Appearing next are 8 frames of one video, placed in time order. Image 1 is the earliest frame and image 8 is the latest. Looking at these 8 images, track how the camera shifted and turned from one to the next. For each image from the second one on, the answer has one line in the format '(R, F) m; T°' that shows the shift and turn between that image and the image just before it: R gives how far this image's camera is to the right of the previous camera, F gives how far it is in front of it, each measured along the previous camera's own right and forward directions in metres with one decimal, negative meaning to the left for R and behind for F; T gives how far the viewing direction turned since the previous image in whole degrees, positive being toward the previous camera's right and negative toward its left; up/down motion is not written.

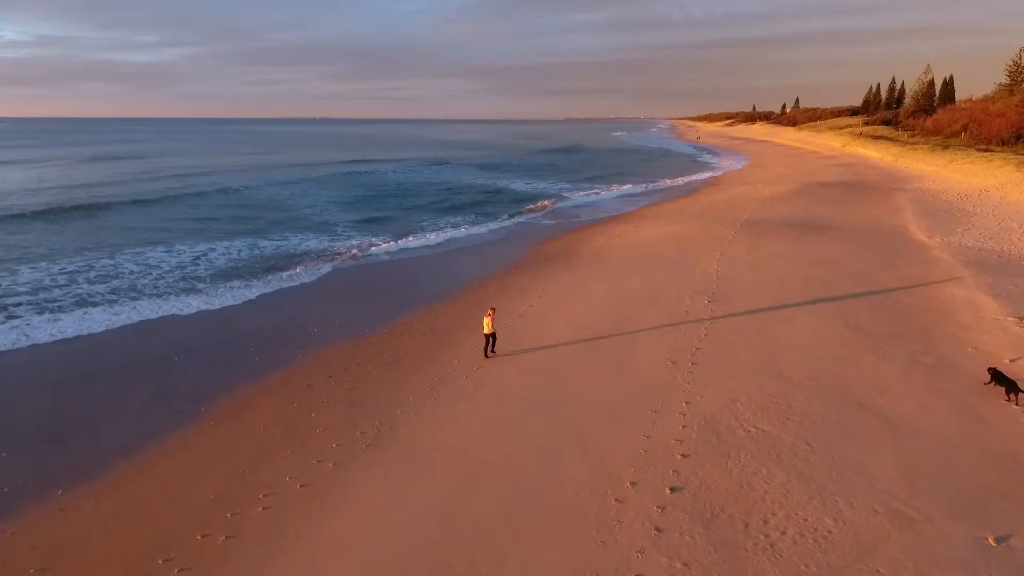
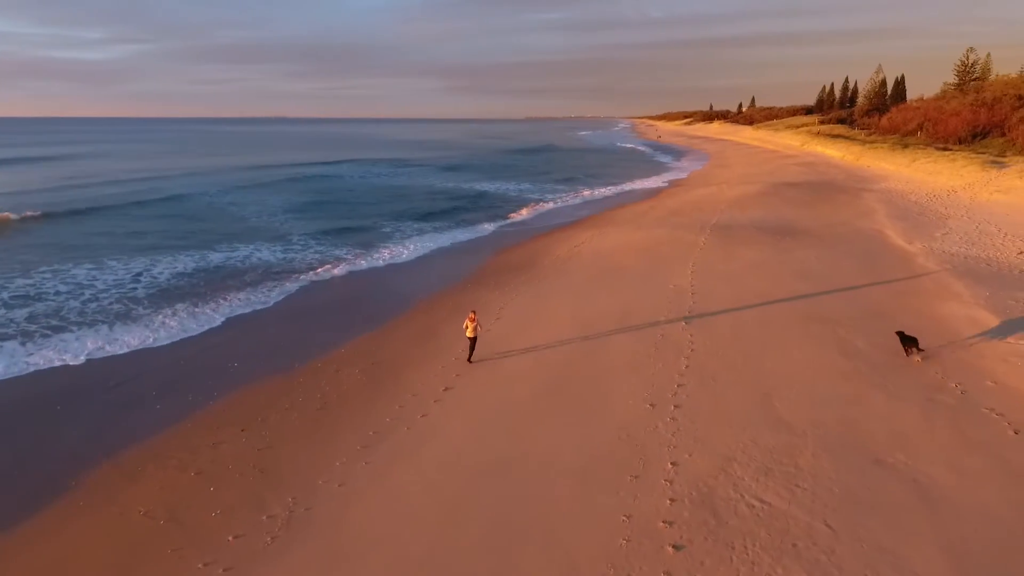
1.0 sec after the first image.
(+0.2, +1.5) m; +3°
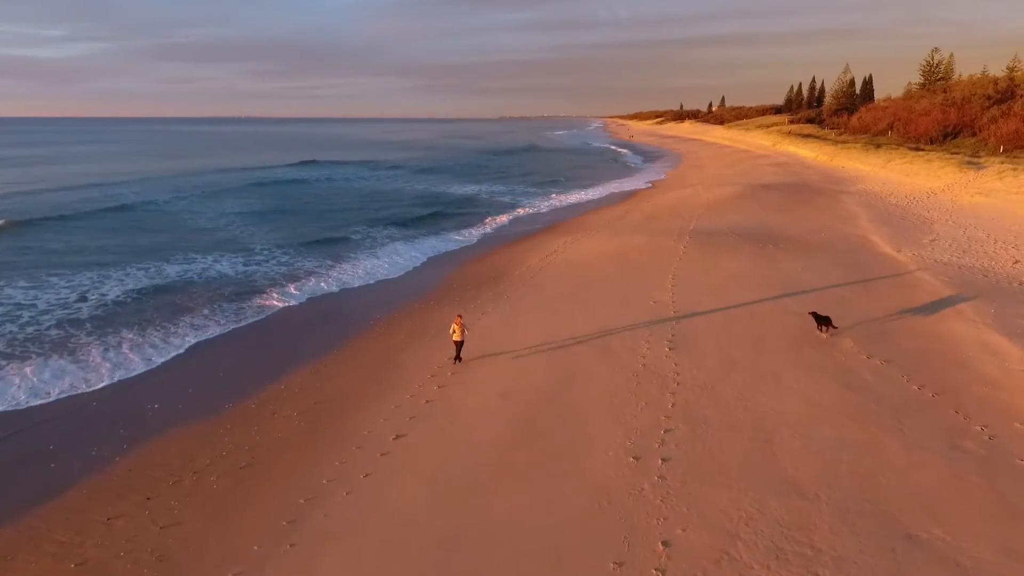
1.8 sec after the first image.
(+0.2, +1.2) m; +2°
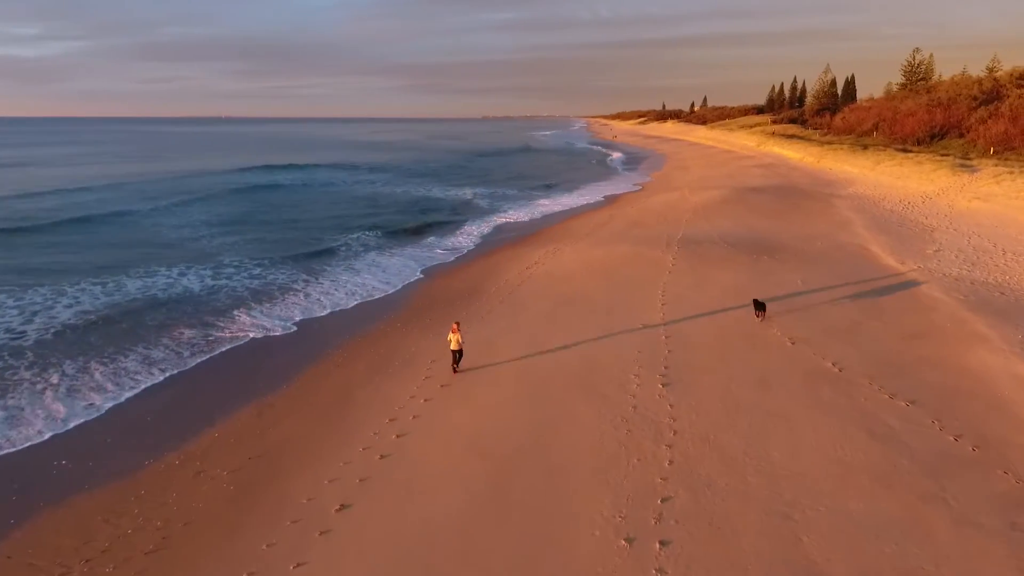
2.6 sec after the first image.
(+0.2, +1.3) m; +1°
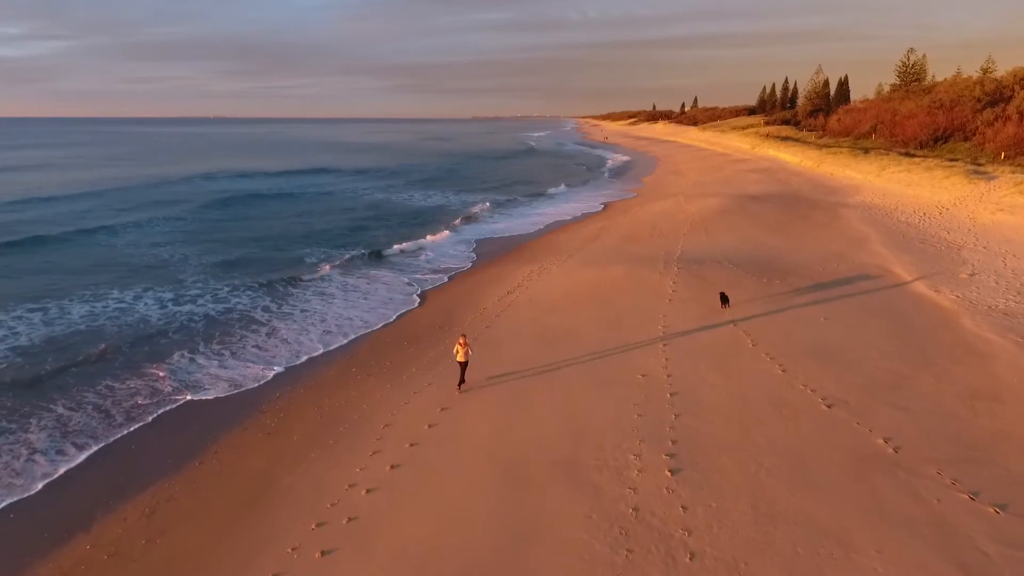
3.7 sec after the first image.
(+0.3, +1.9) m; +1°
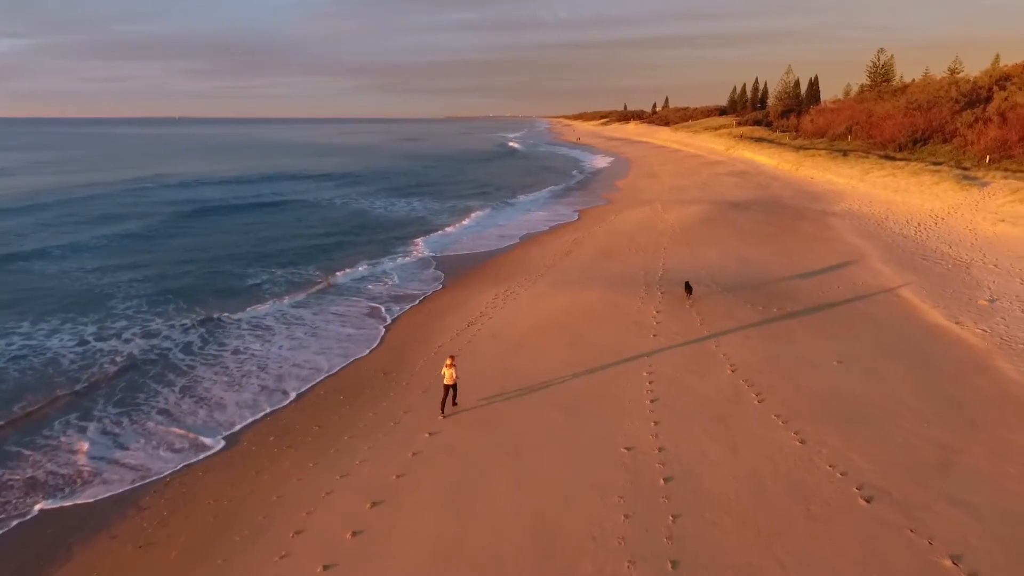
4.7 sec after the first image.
(+0.3, +1.9) m; +2°
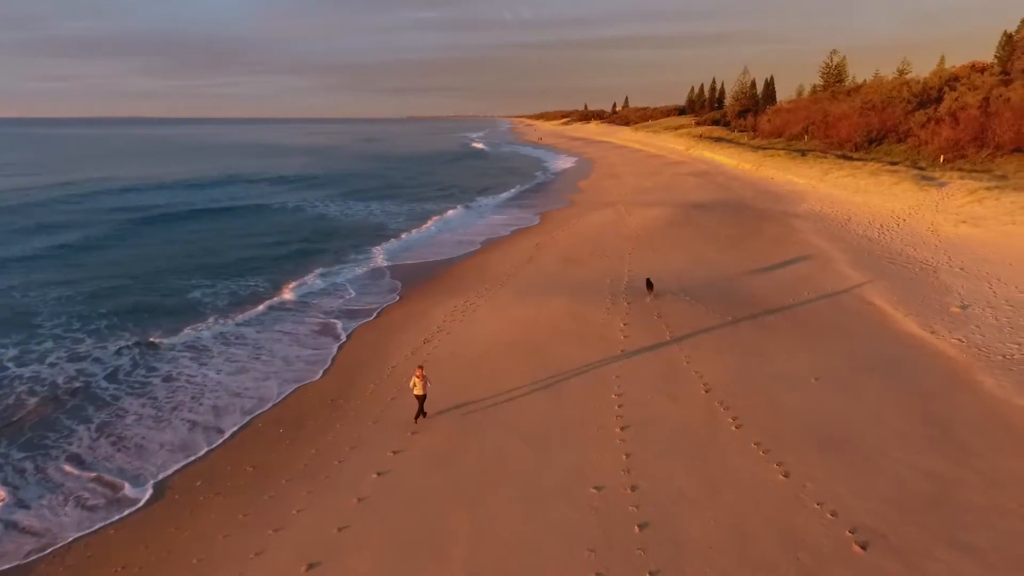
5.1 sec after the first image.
(+0.1, +0.8) m; +3°
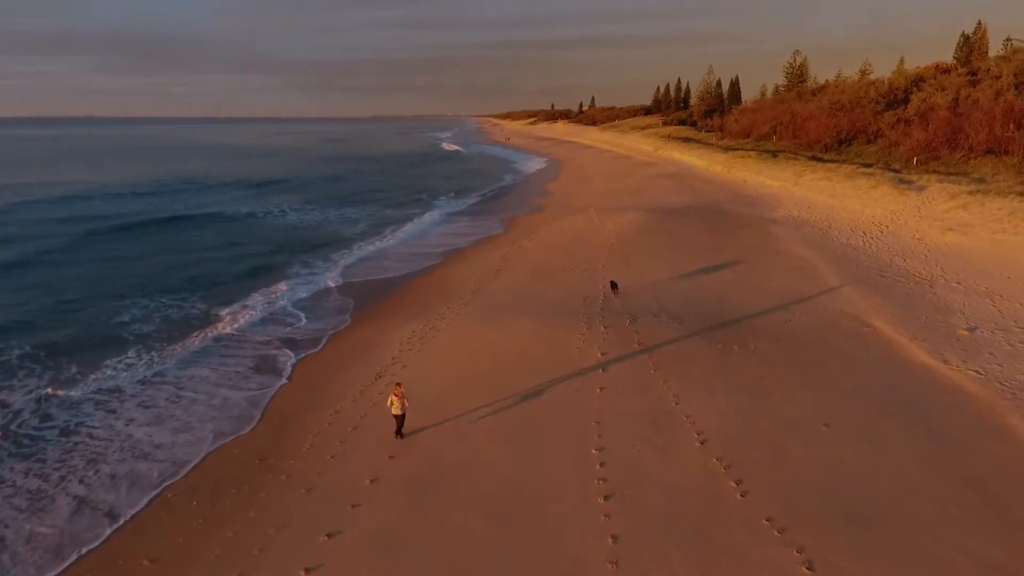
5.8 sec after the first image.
(+0.1, +1.4) m; +3°
